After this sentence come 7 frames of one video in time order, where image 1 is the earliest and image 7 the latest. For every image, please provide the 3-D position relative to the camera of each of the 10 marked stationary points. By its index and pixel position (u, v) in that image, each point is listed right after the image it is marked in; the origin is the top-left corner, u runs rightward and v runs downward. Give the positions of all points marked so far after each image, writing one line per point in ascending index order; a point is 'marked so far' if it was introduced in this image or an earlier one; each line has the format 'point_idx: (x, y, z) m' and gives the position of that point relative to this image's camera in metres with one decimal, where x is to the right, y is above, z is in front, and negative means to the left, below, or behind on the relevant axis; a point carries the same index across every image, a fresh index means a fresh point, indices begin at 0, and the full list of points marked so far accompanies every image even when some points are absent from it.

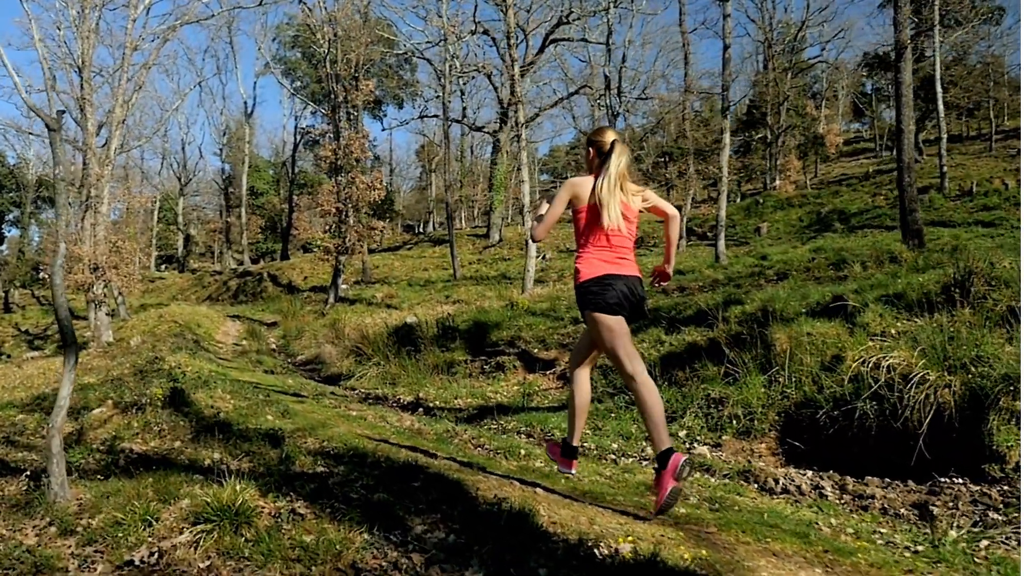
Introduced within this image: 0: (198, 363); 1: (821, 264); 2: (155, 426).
0: (-5.0, -1.2, +10.6) m
1: (+5.3, +0.4, +11.4) m
2: (-2.5, -1.0, +4.9) m
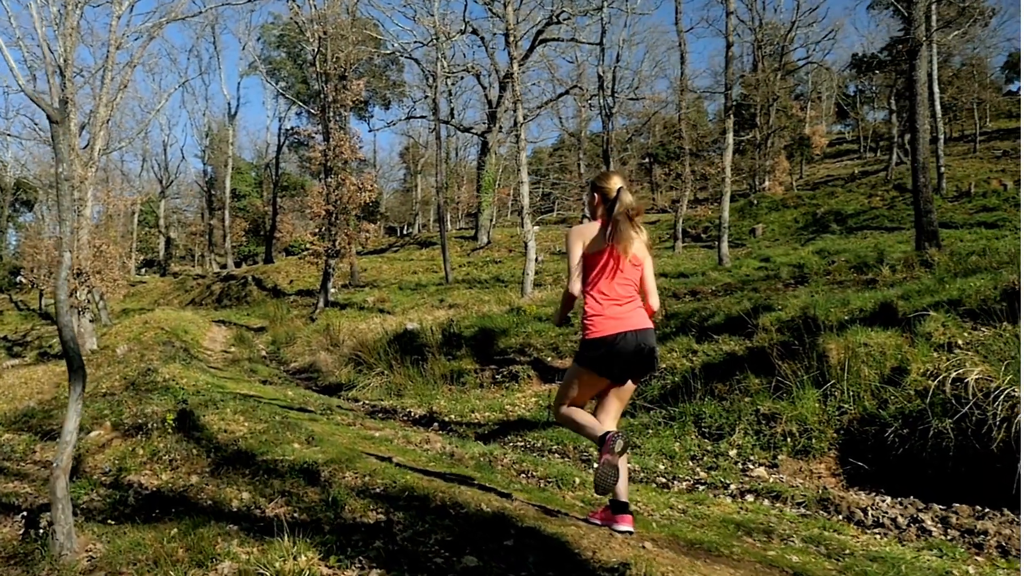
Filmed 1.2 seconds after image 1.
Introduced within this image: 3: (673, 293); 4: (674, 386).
0: (-4.8, -1.3, +10.0) m
1: (+5.5, +0.4, +11.2) m
2: (-2.2, -1.1, +4.4) m
3: (+3.1, -0.1, +12.9) m
4: (+1.6, -0.9, +6.5) m
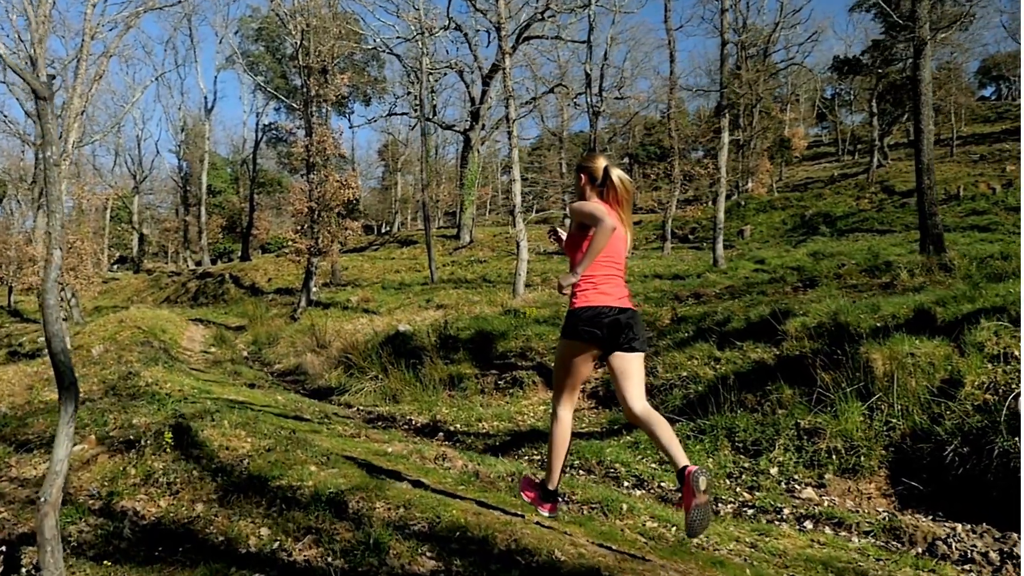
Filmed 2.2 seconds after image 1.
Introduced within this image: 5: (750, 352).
0: (-4.8, -1.3, +9.5) m
1: (+5.5, +0.3, +10.9) m
2: (-2.0, -1.1, +3.9) m
3: (+3.0, -0.1, +12.6) m
4: (+1.7, -0.9, +6.2) m
5: (+2.3, -0.6, +6.5) m
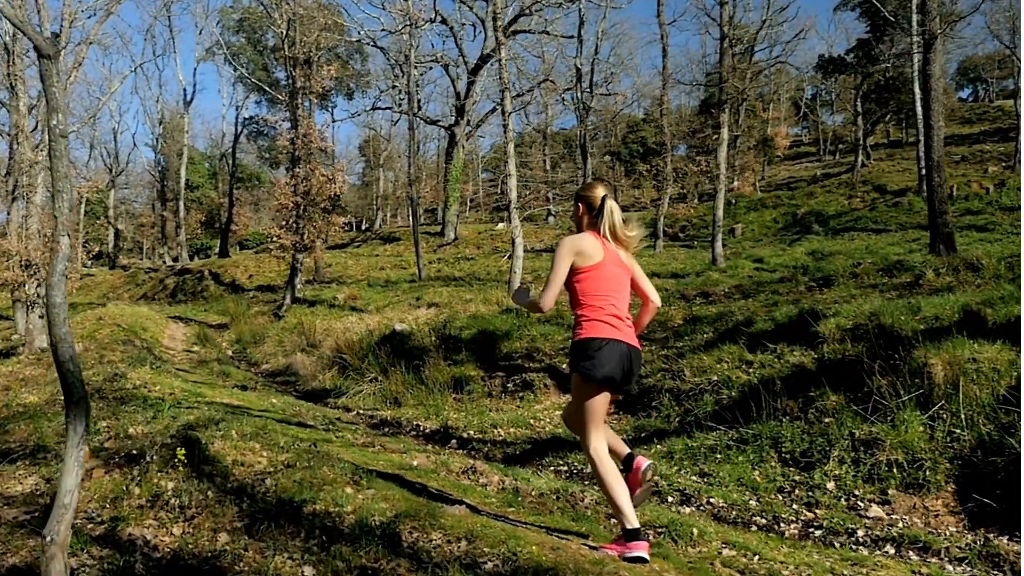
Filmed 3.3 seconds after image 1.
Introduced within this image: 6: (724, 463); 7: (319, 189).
0: (-4.6, -1.3, +9.0) m
1: (+5.5, +0.3, +10.7) m
2: (-1.7, -1.1, +3.5) m
3: (+3.1, -0.1, +12.3) m
4: (+2.0, -0.9, +5.8) m
5: (+2.5, -0.6, +6.2) m
6: (+1.6, -1.3, +5.1) m
7: (-5.3, +2.7, +18.6) m
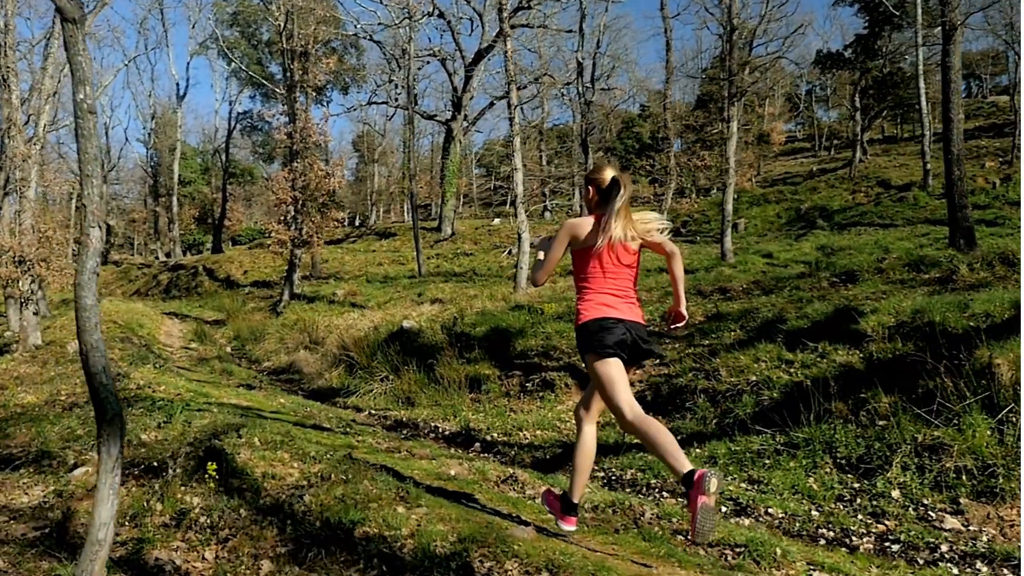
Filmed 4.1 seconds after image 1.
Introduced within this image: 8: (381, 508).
0: (-4.4, -1.2, +8.6) m
1: (+5.7, +0.4, +10.5) m
2: (-1.4, -1.1, +3.2) m
3: (+3.3, 0.0, +12.0) m
4: (+2.2, -0.9, +5.6) m
5: (+2.8, -0.6, +5.9) m
6: (+1.9, -1.3, +4.8) m
7: (-5.2, +2.8, +18.2) m
8: (-0.6, -1.0, +3.0) m
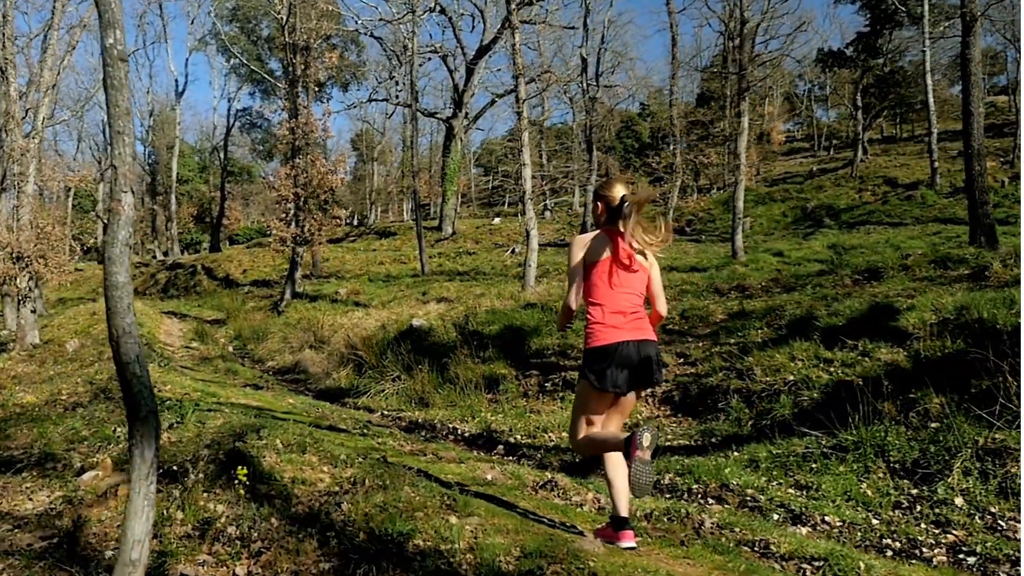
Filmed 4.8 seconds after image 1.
0: (-4.2, -1.2, +8.3) m
1: (+6.0, +0.4, +10.2) m
2: (-1.2, -1.0, +2.9) m
3: (+3.5, 0.0, +11.7) m
4: (+2.5, -0.9, +5.3) m
5: (+3.0, -0.5, +5.7) m
6: (+2.1, -1.3, +4.6) m
7: (-5.0, +2.9, +17.9) m
8: (-0.4, -0.9, +2.7) m
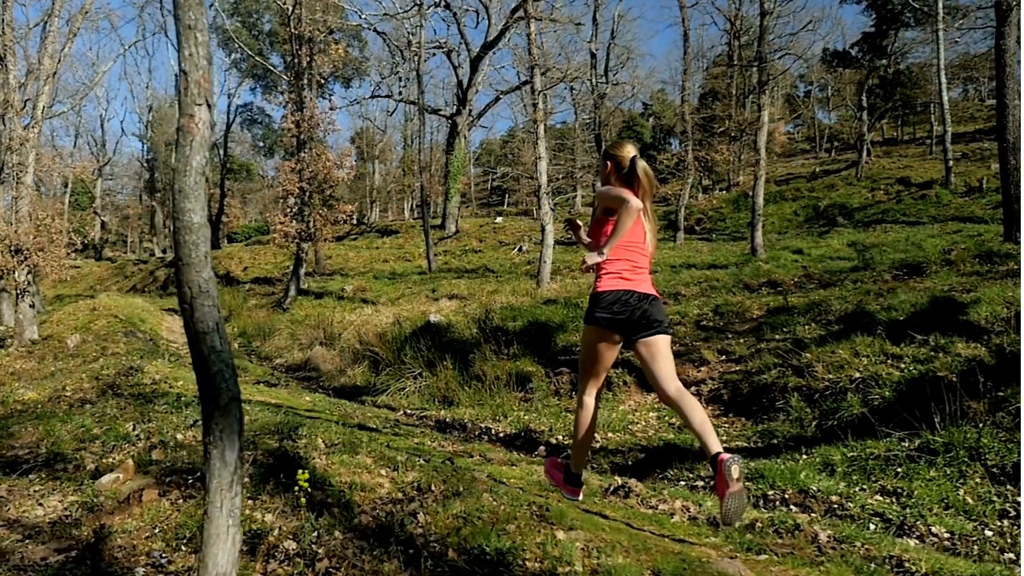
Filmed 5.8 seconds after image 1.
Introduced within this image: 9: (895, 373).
0: (-3.8, -1.1, +7.9) m
1: (+6.3, +0.5, +9.8) m
2: (-0.8, -0.9, +2.5) m
3: (+3.8, +0.1, +11.3) m
4: (+2.8, -0.8, +4.9) m
5: (+3.4, -0.5, +5.3) m
6: (+2.5, -1.2, +4.2) m
7: (-4.7, +3.0, +17.5) m
8: (0.0, -0.8, +2.3) m
9: (+2.9, -0.7, +5.3) m
